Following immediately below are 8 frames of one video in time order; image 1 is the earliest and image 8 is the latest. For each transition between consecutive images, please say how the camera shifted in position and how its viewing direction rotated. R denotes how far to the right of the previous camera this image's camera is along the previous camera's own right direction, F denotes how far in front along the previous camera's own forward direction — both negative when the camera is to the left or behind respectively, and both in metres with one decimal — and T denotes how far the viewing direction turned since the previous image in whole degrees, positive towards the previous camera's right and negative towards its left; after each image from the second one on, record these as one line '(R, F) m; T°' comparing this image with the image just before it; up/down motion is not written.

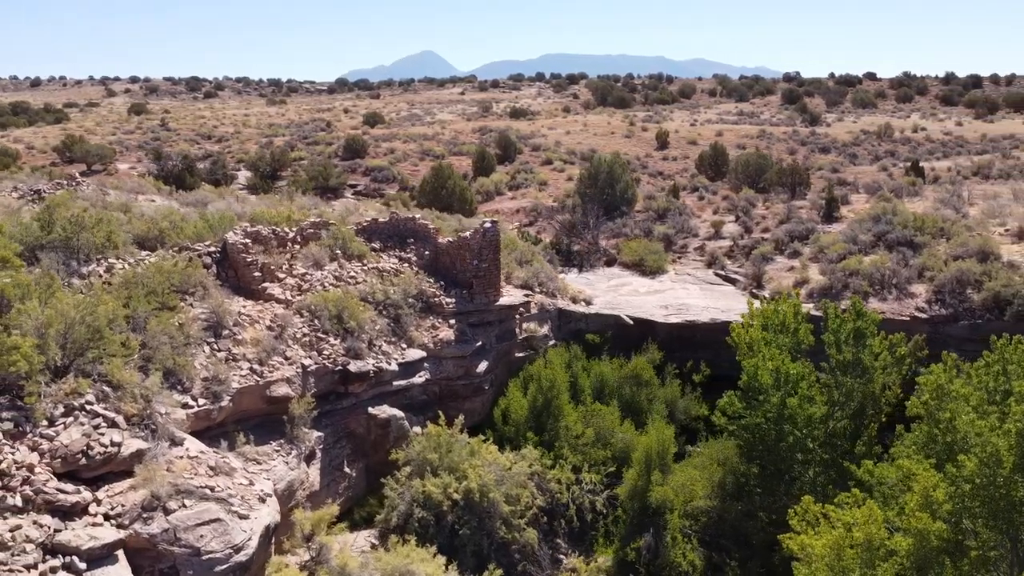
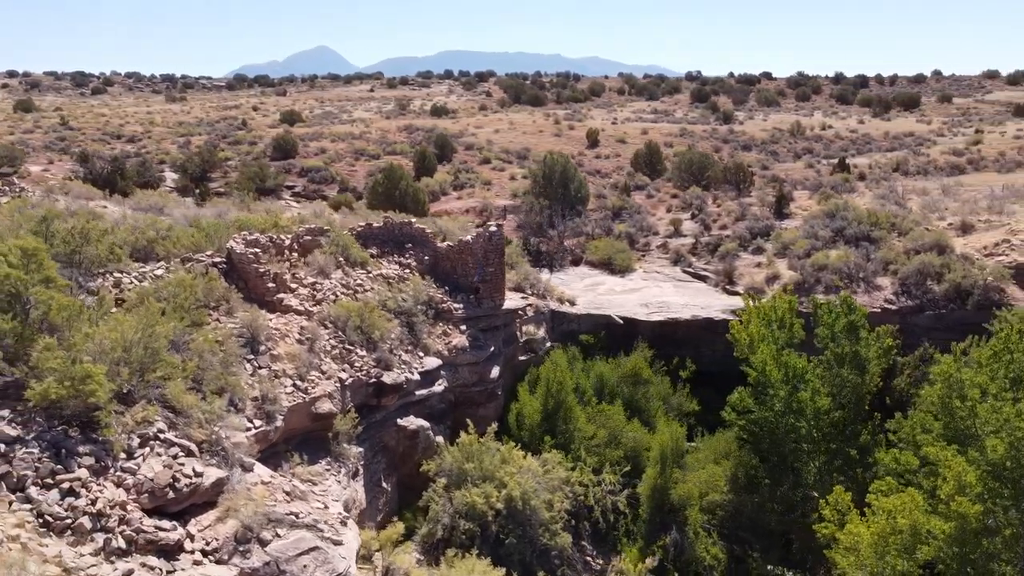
(-1.6, +0.2) m; +7°
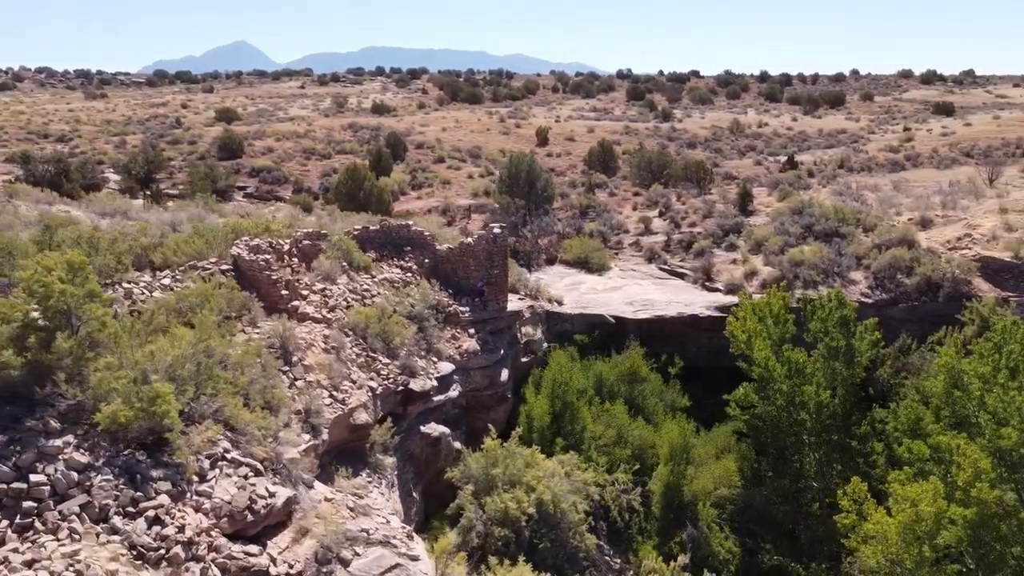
(-1.1, +0.1) m; +5°
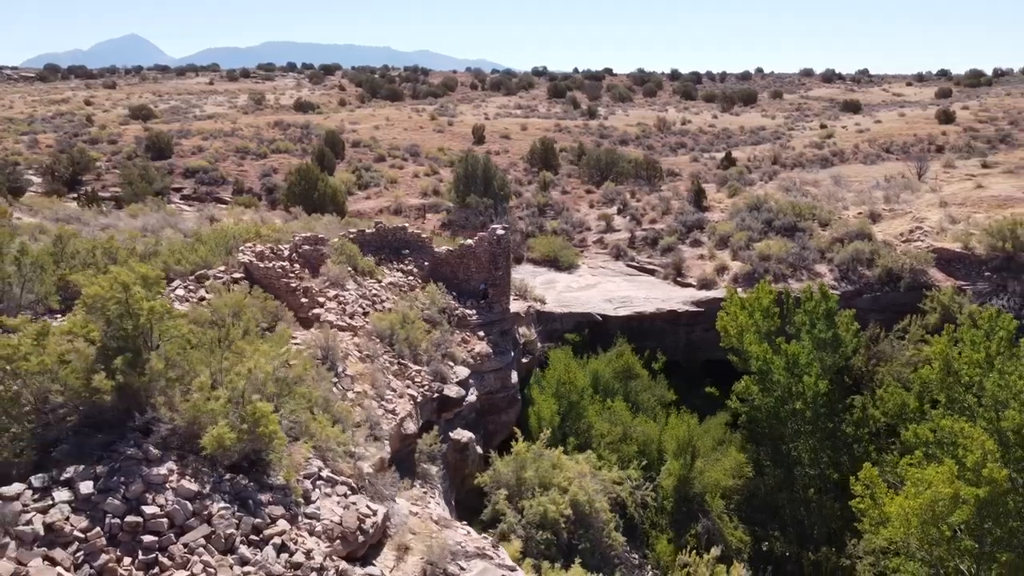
(-1.4, +0.1) m; +6°
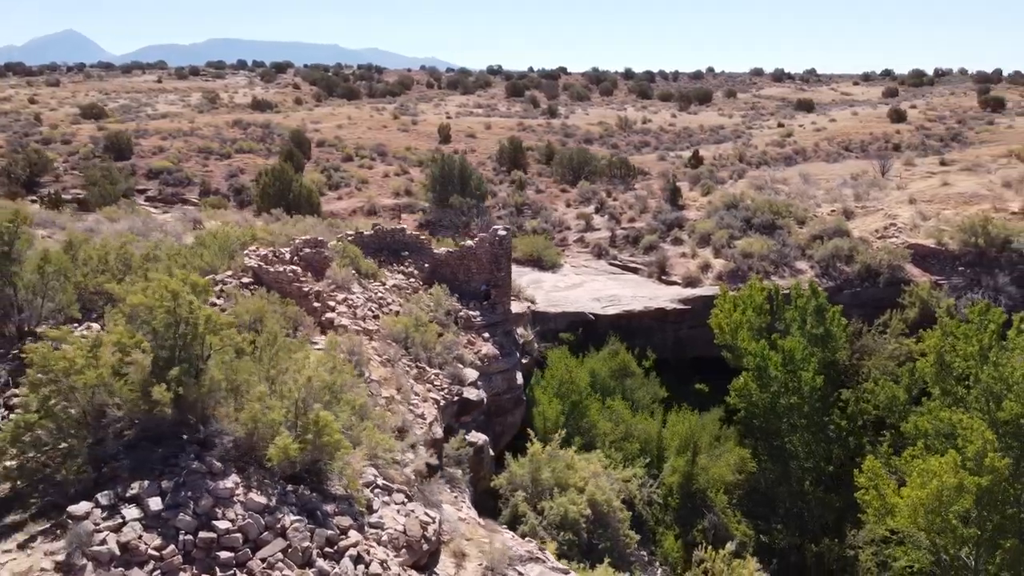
(-0.7, 0.0) m; +3°
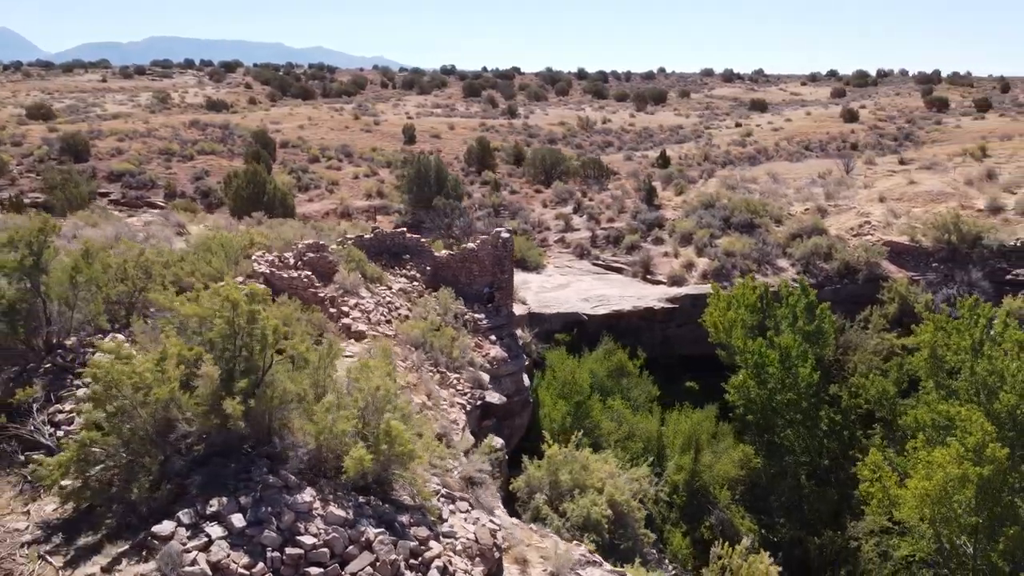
(-0.8, 0.0) m; +3°
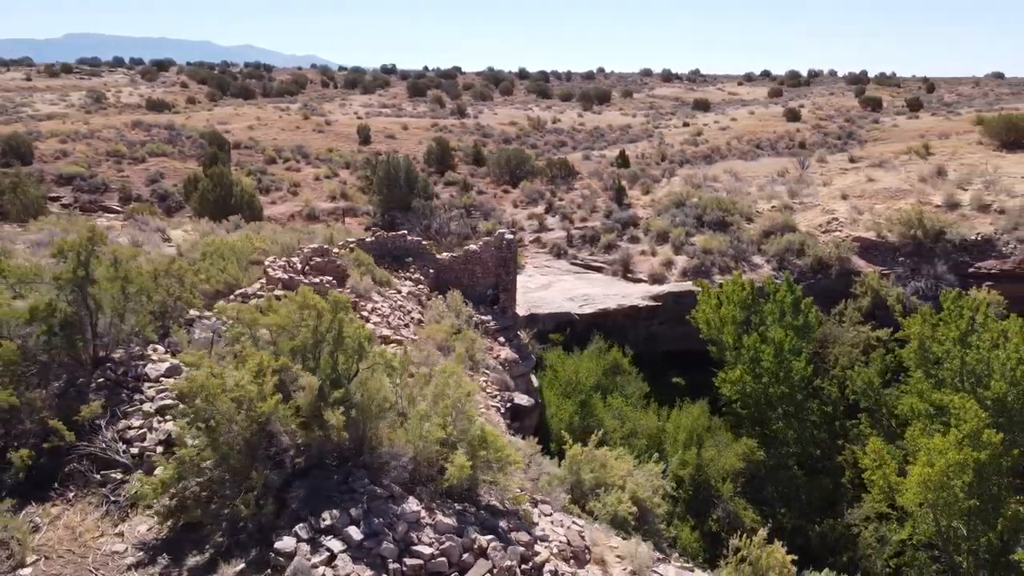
(-1.0, 0.0) m; +4°
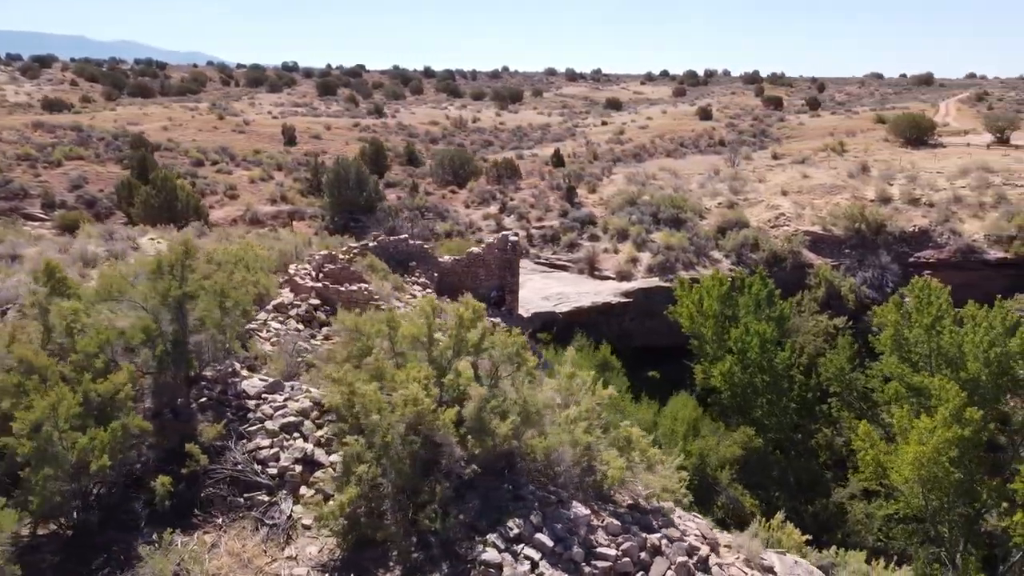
(-1.6, 0.0) m; +7°
